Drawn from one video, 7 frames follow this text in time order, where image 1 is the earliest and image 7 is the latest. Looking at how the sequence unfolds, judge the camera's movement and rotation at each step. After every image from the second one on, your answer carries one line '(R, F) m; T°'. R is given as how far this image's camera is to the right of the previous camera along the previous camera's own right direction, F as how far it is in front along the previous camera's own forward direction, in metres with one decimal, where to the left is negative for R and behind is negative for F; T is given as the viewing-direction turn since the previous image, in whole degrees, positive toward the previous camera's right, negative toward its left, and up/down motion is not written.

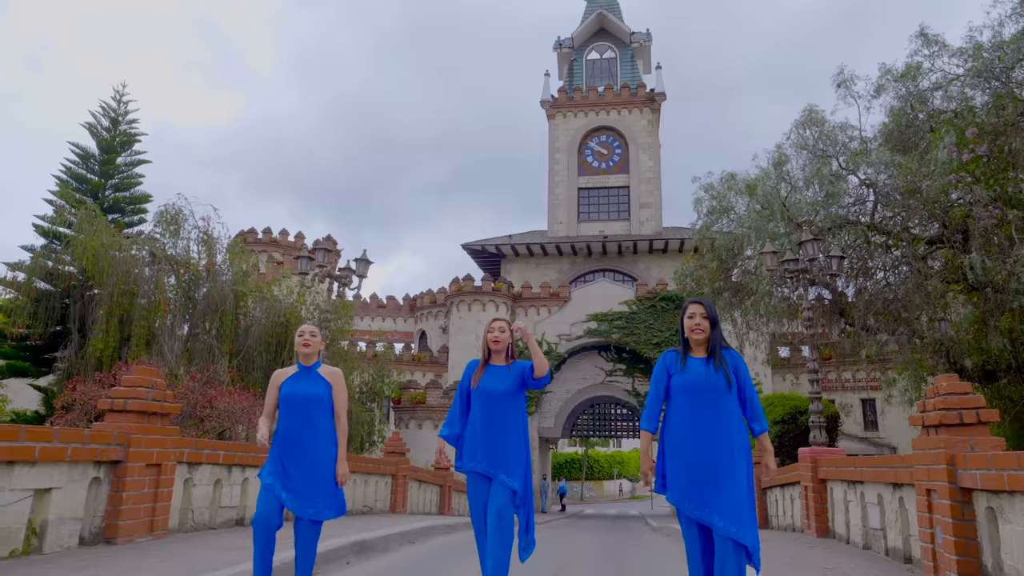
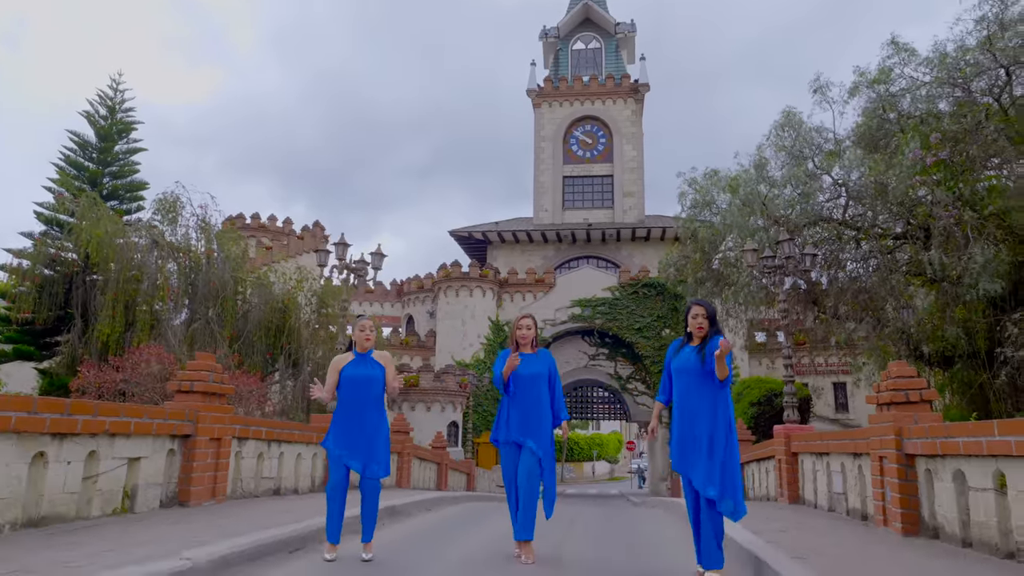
(-0.4, -0.9) m; +2°
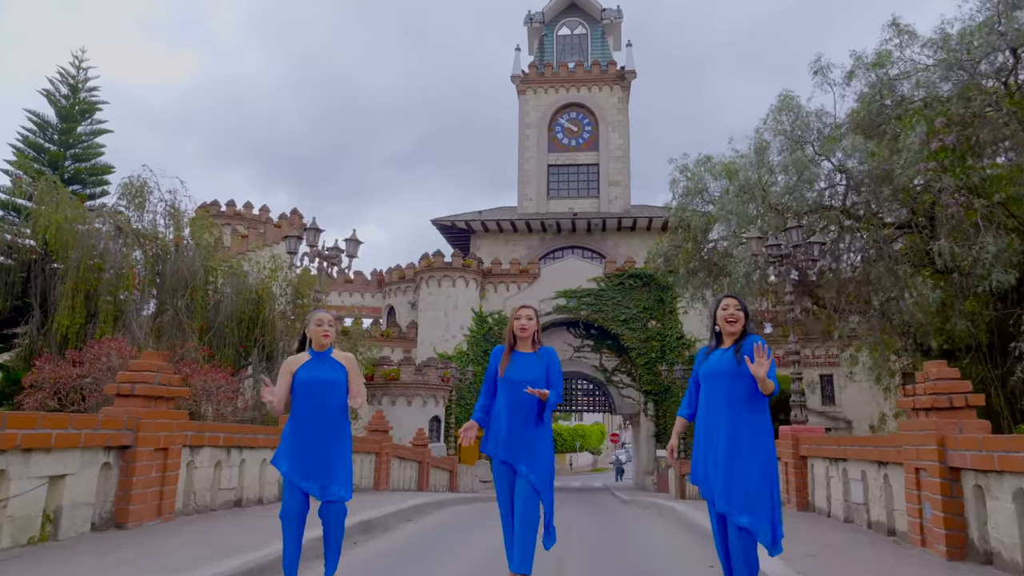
(-0.1, +0.8) m; +1°
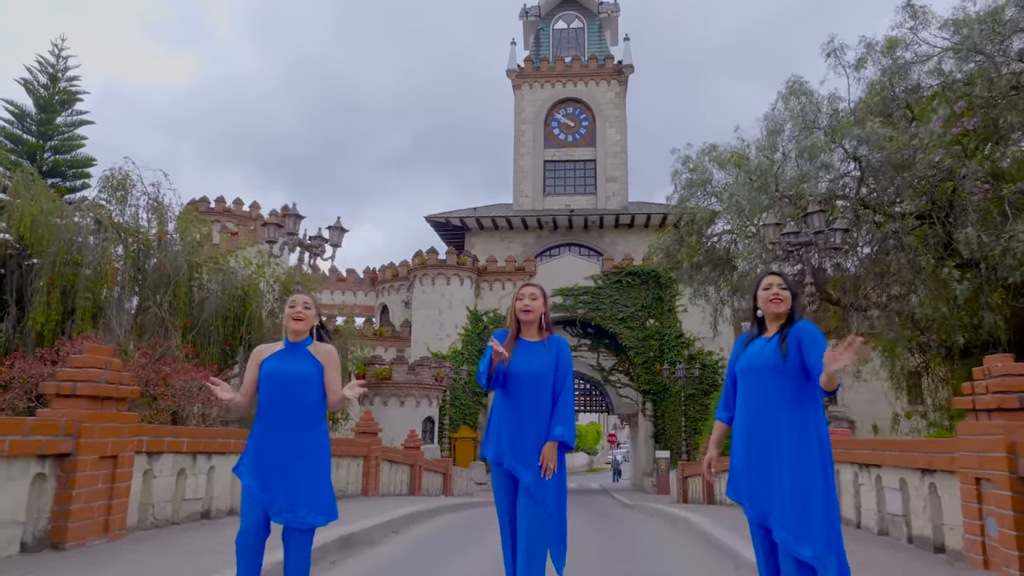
(0.0, +0.8) m; 0°
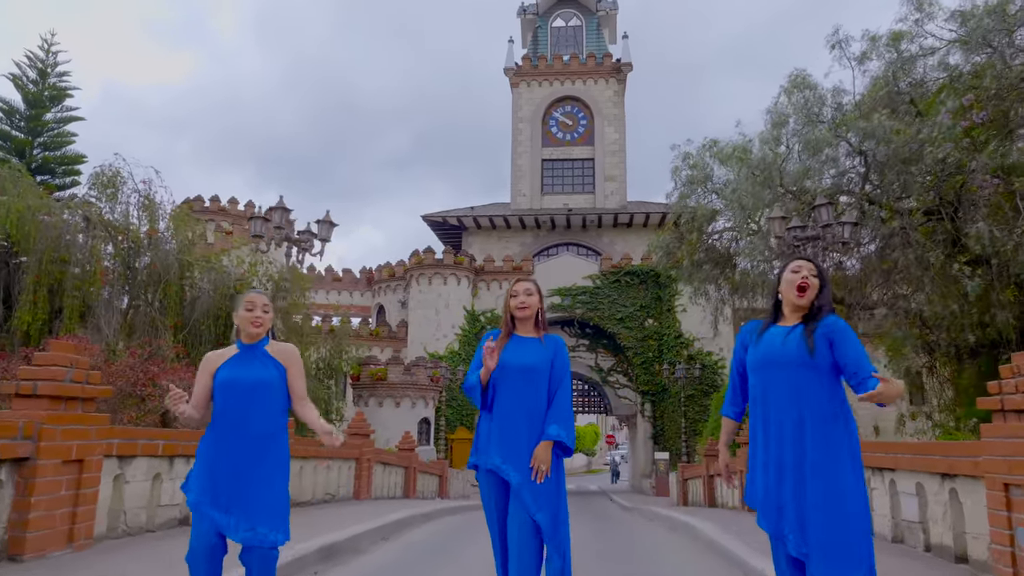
(0.0, +0.4) m; 0°
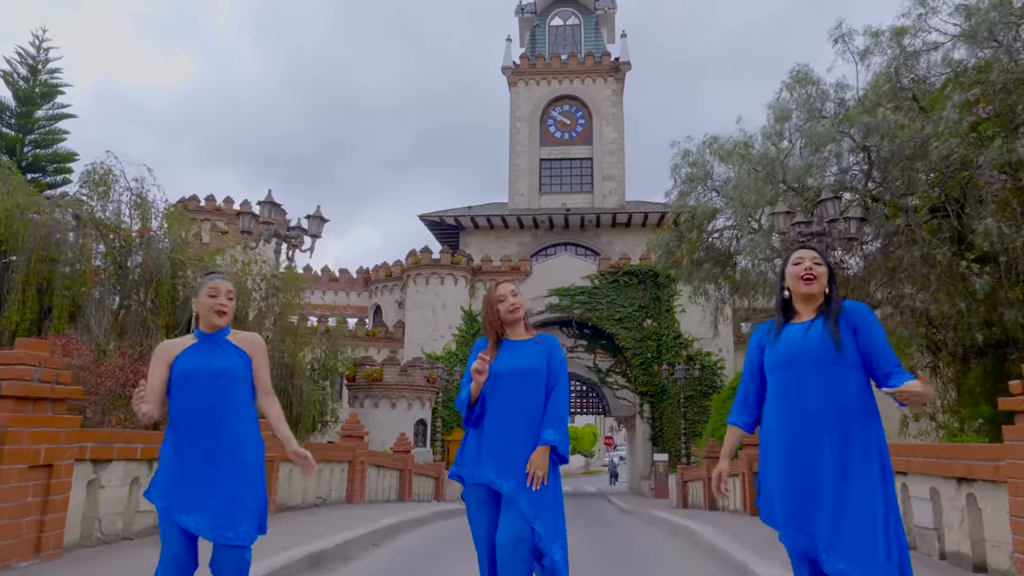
(0.0, +0.3) m; 0°
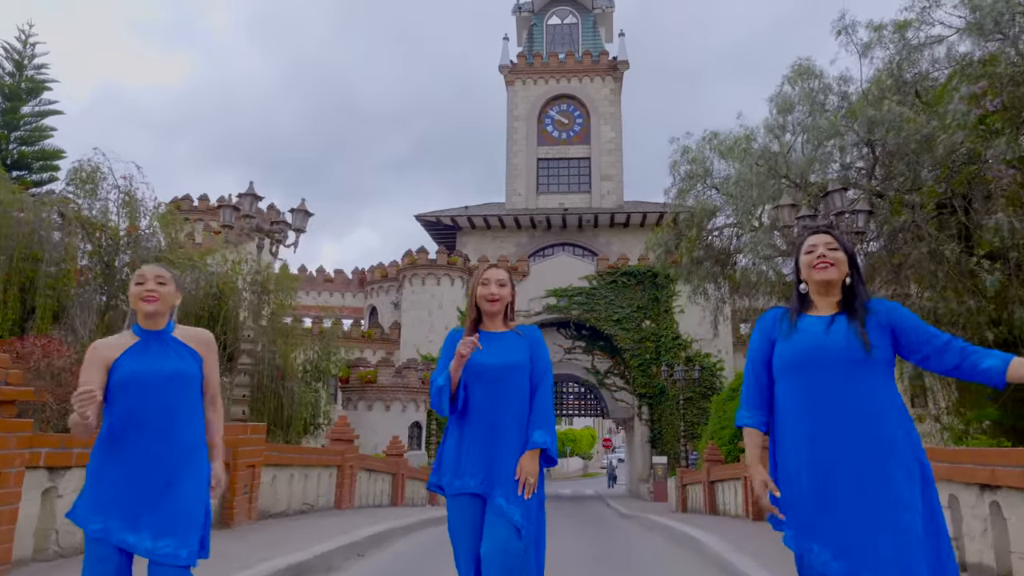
(+0.1, +0.4) m; 0°
